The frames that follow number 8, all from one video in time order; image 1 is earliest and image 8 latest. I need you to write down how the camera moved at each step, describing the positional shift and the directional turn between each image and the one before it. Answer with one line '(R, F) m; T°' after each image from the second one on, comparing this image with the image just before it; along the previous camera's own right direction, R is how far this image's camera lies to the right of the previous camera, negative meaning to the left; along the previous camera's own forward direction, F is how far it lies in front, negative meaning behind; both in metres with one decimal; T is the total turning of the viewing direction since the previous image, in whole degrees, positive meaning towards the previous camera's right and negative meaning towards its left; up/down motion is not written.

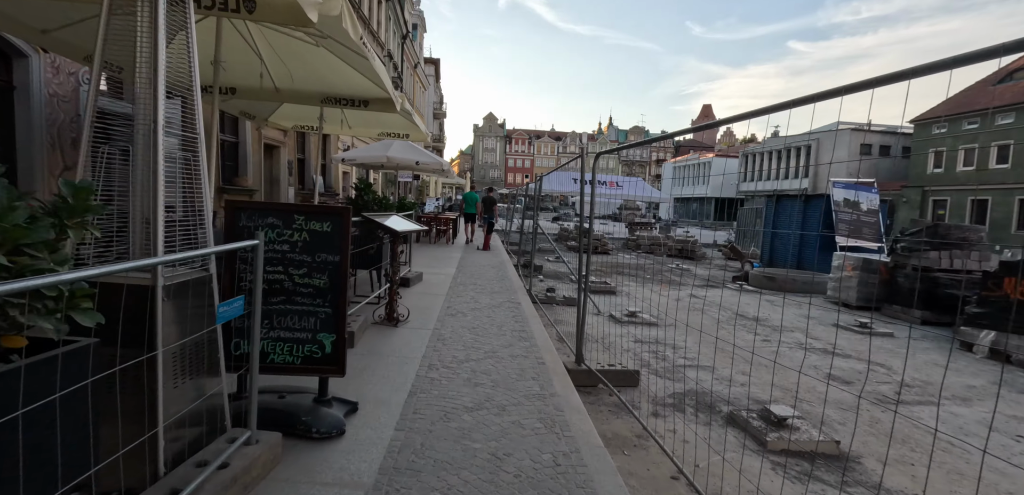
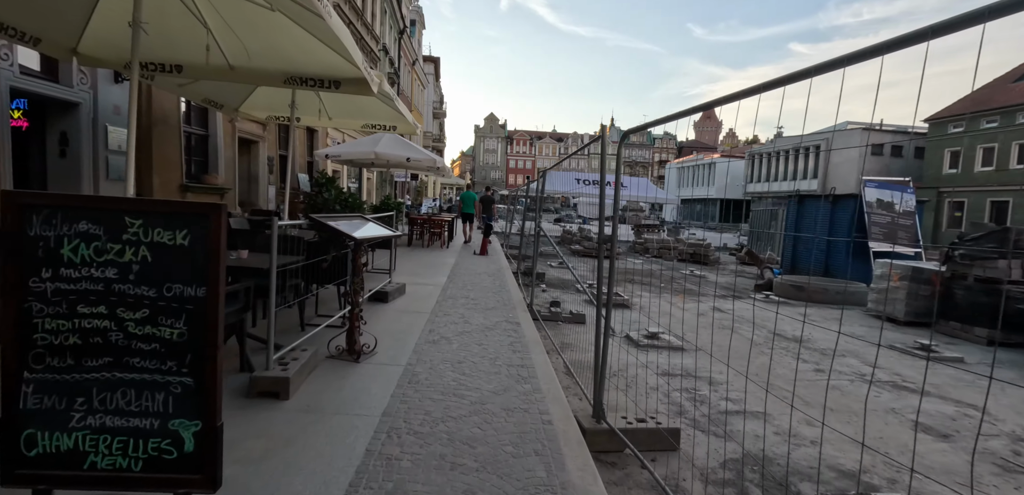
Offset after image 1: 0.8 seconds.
(0.0, +0.3) m; 0°
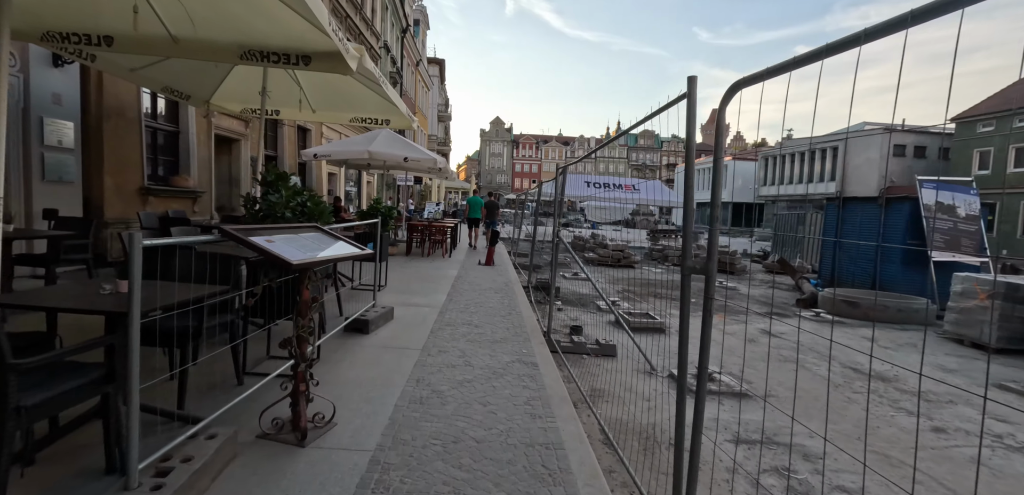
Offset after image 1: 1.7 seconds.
(0.0, +0.3) m; -1°
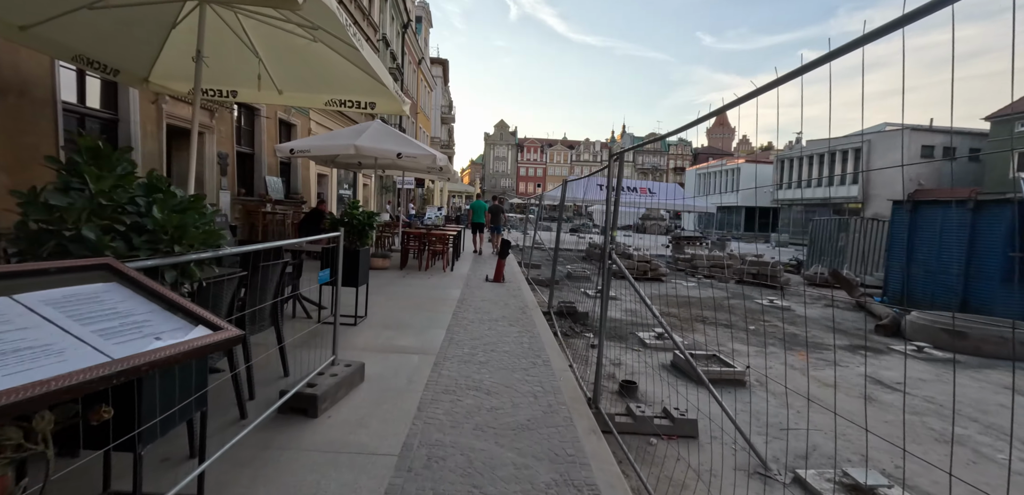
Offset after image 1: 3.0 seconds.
(-0.1, +0.5) m; 0°
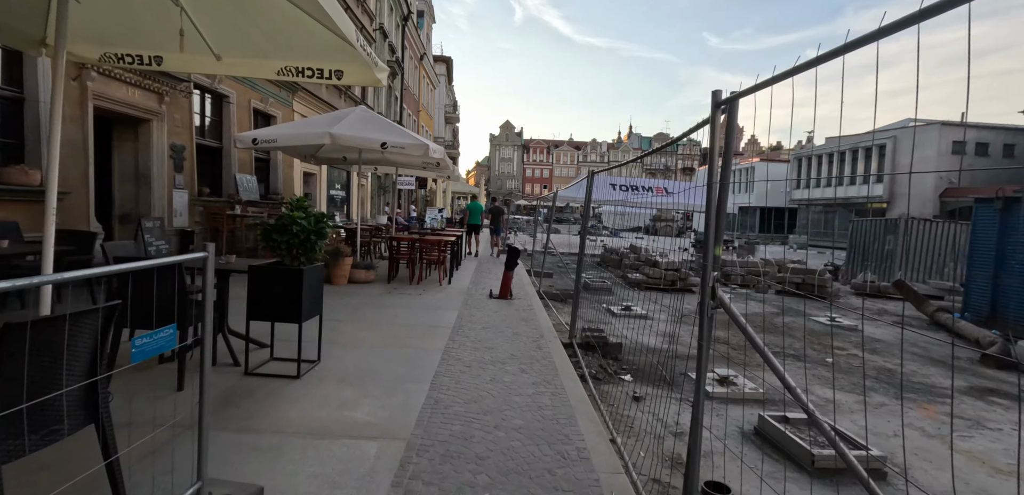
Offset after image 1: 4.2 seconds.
(0.0, +0.4) m; -1°
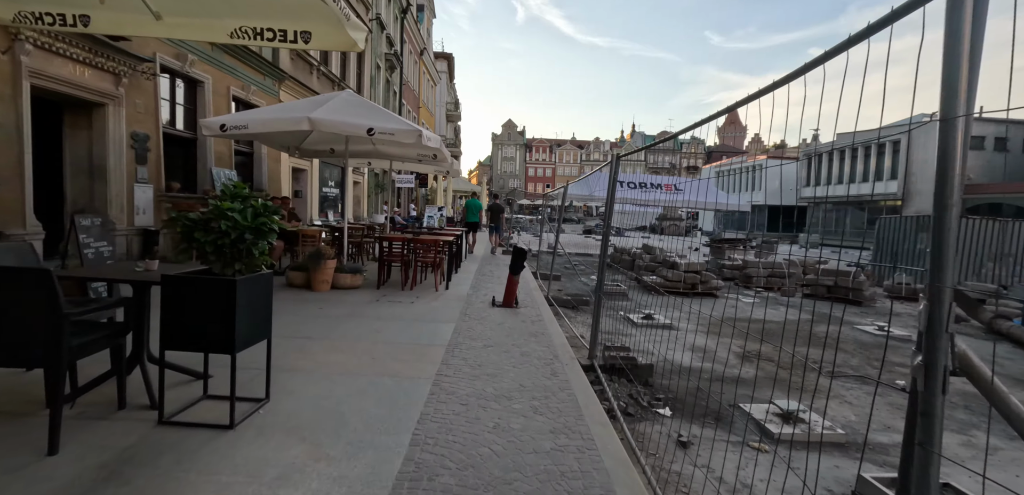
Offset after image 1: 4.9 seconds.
(0.0, +0.3) m; 0°
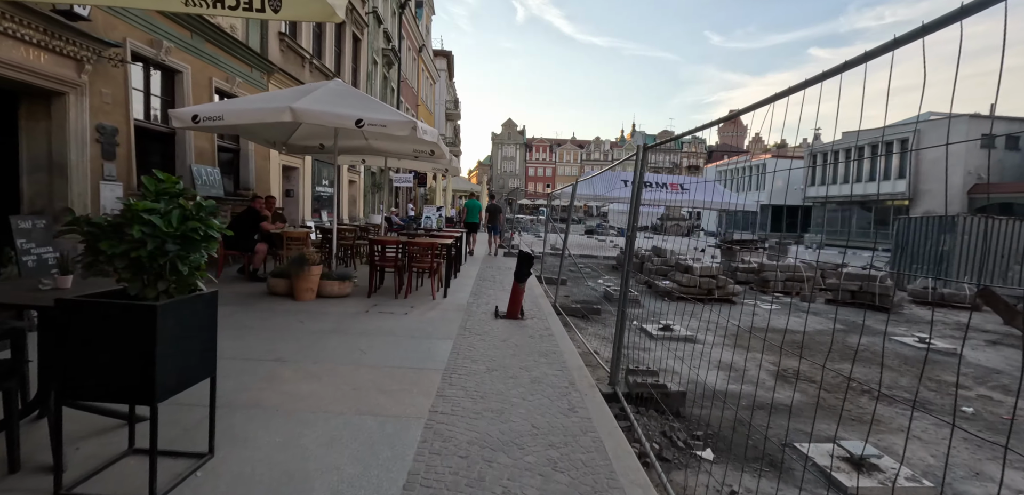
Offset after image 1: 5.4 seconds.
(0.0, +0.2) m; 0°
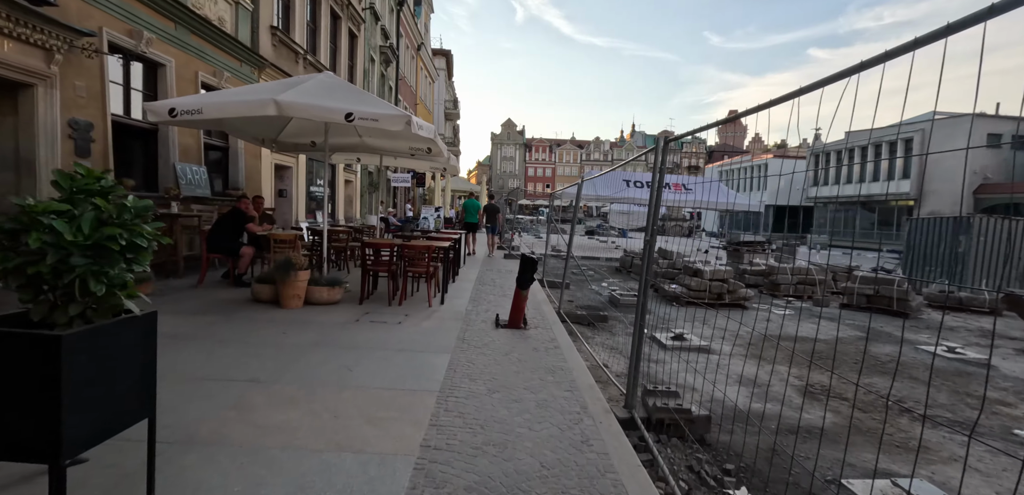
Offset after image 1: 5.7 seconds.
(0.0, +0.1) m; 0°
